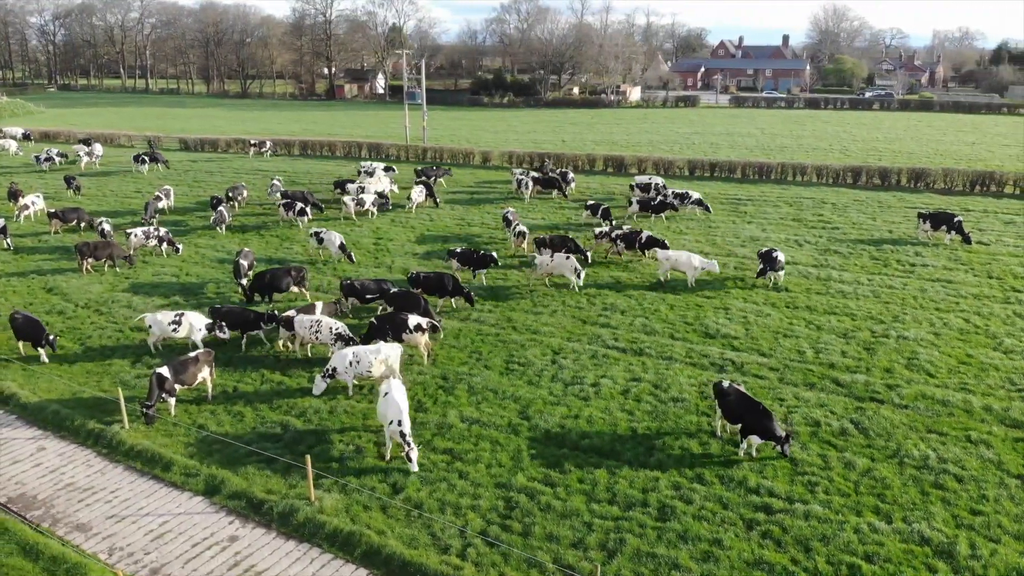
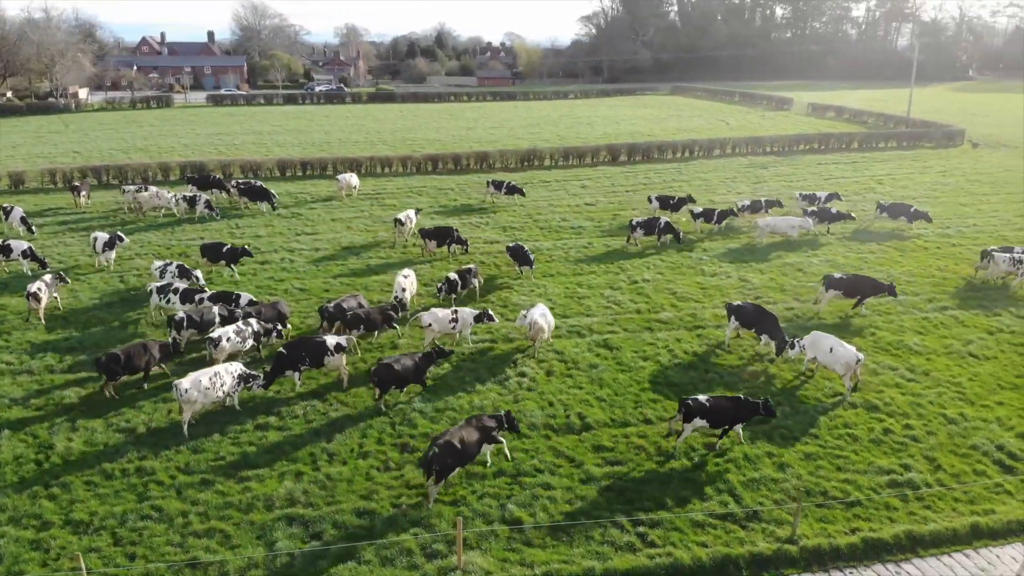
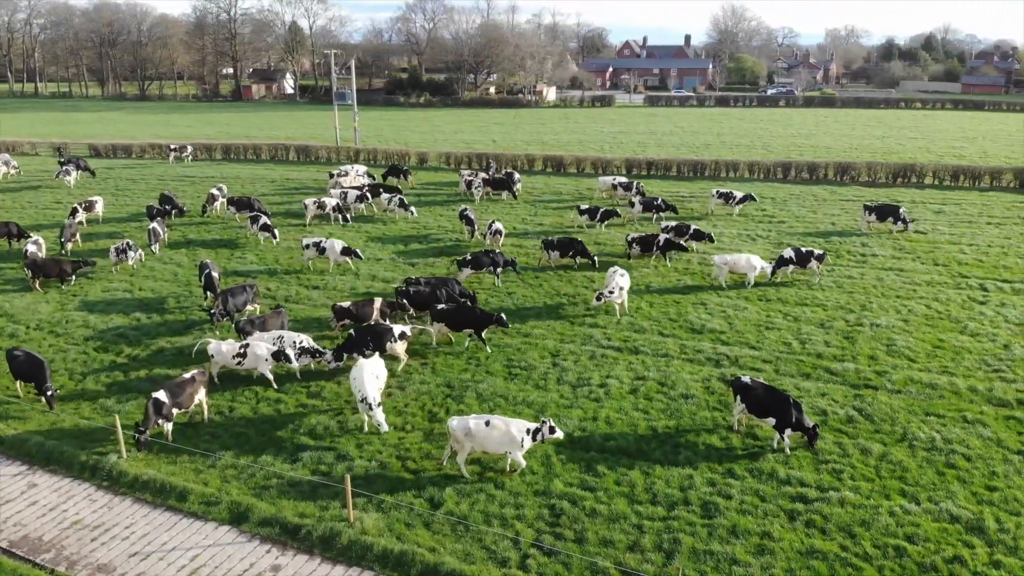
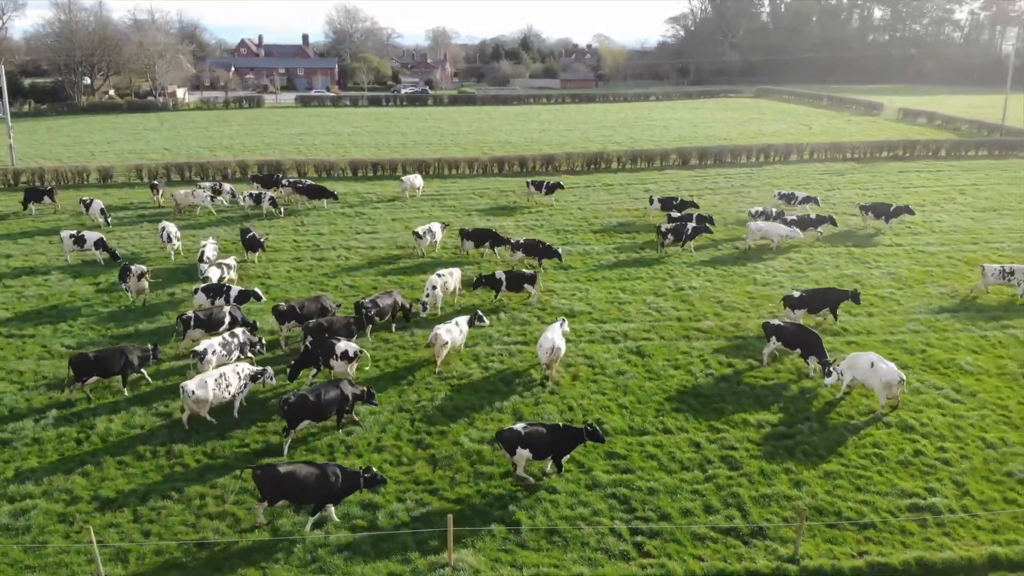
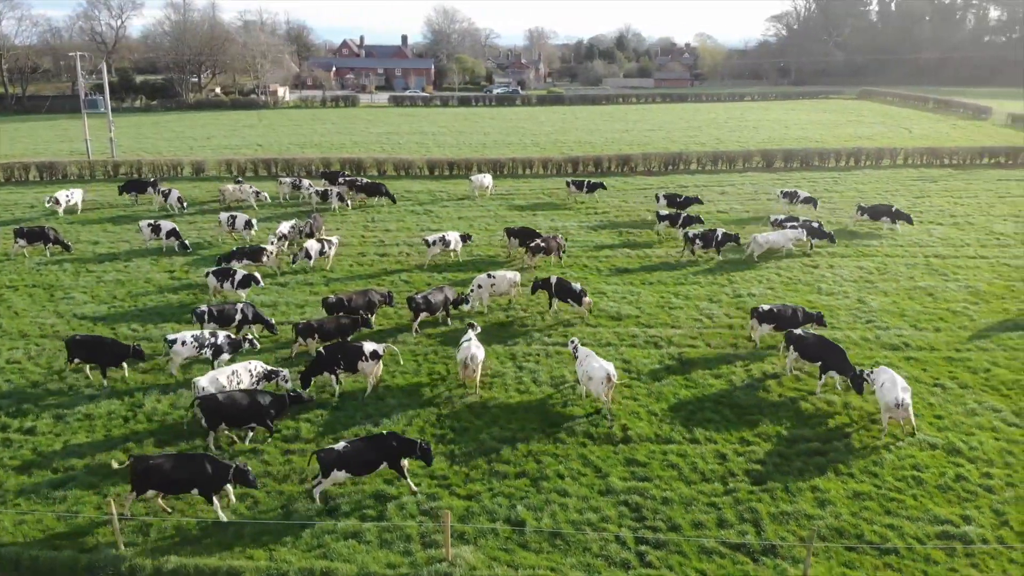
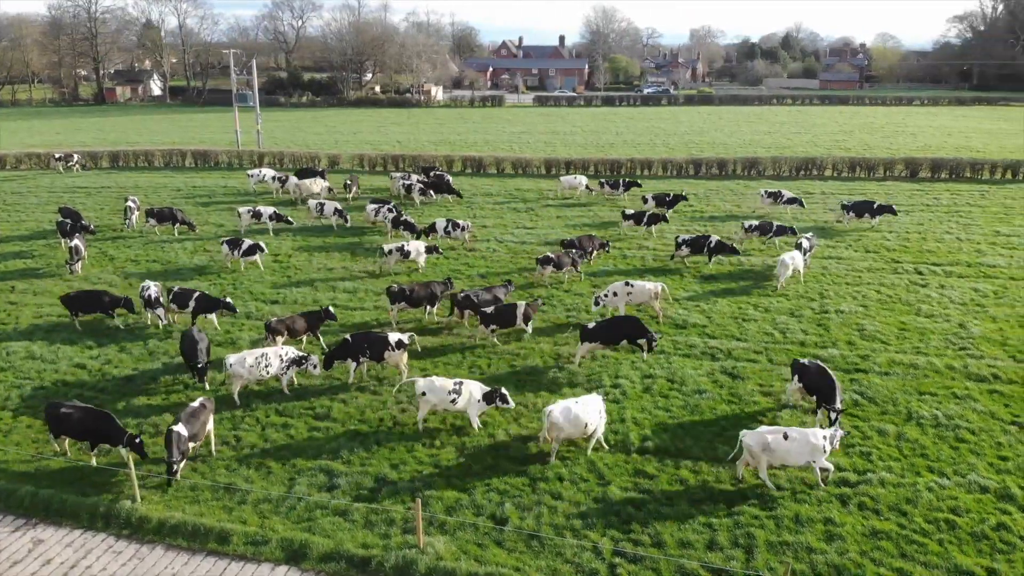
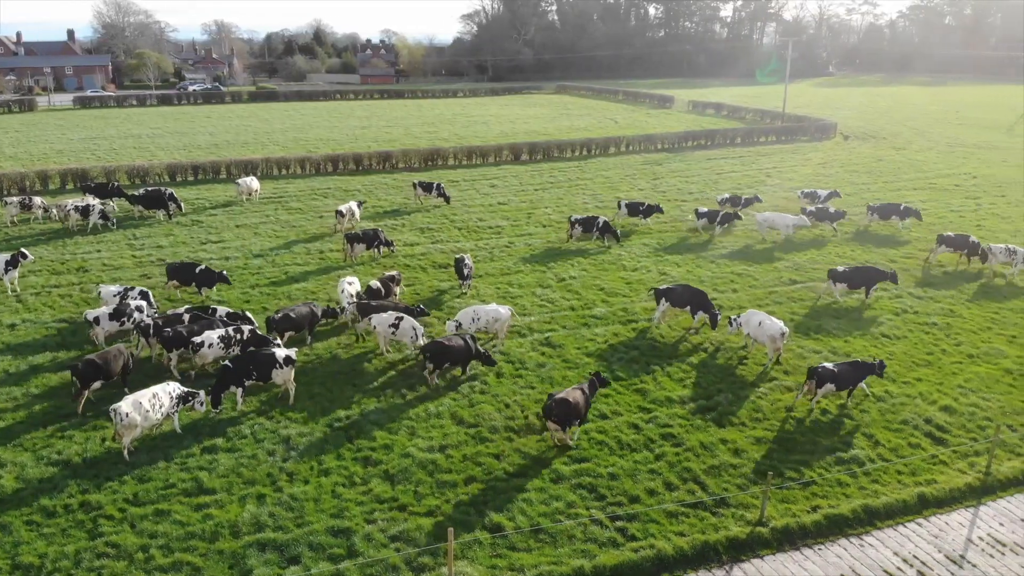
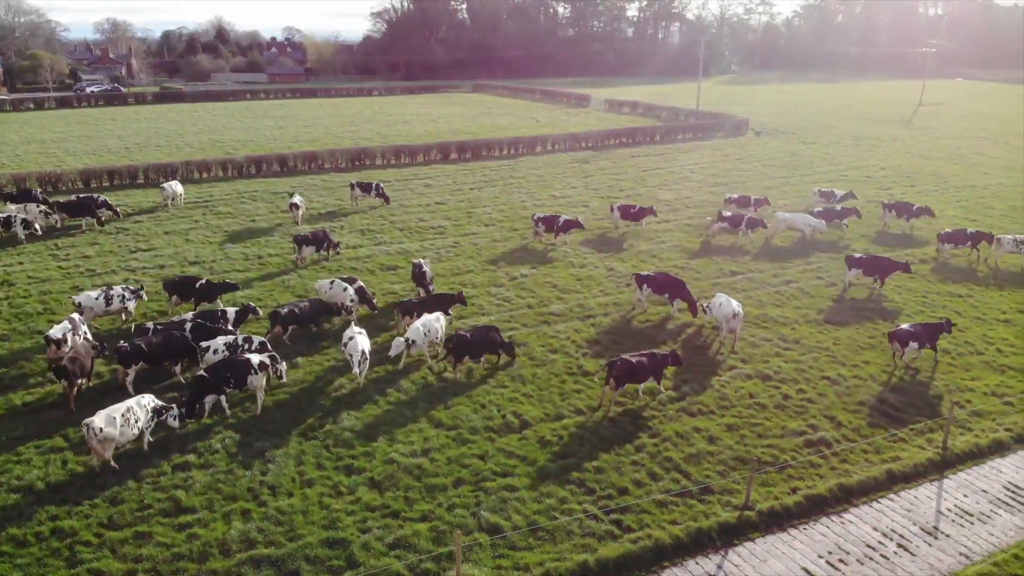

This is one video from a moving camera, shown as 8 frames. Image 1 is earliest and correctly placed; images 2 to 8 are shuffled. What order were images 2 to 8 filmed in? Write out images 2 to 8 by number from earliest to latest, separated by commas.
3, 6, 5, 4, 2, 7, 8
